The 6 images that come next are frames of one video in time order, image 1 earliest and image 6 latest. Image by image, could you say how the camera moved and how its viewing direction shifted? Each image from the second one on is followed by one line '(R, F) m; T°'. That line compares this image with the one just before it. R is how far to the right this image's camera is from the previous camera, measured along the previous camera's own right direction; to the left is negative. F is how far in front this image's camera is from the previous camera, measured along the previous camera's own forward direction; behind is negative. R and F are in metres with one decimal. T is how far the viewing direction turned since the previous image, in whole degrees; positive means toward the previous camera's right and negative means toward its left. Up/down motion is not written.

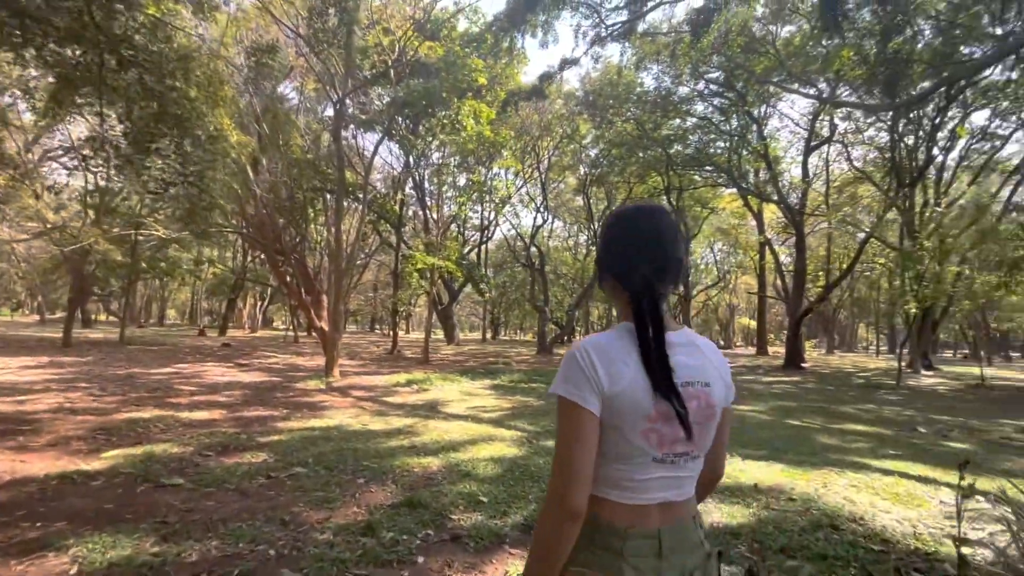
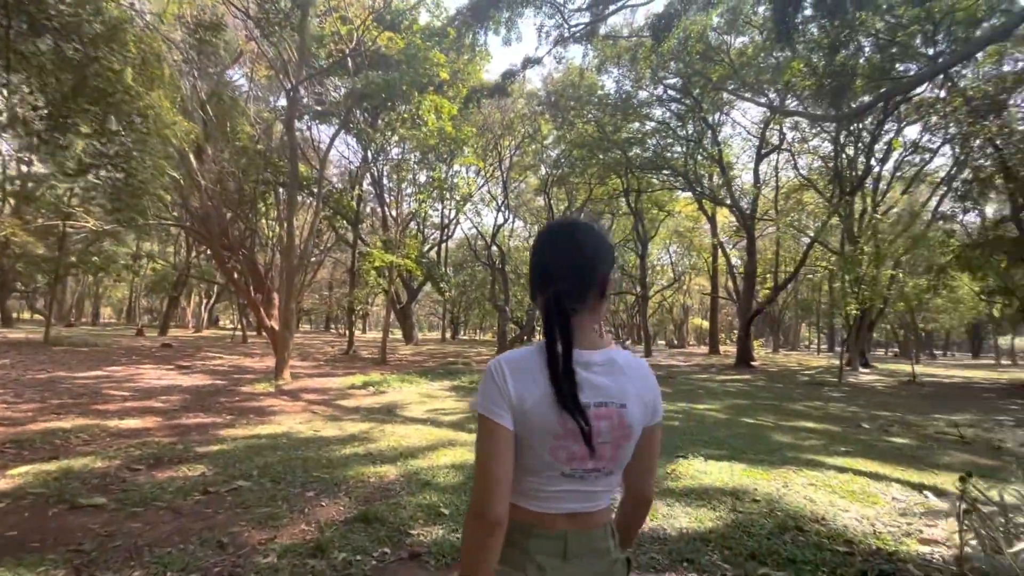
(0.0, +0.2) m; +5°
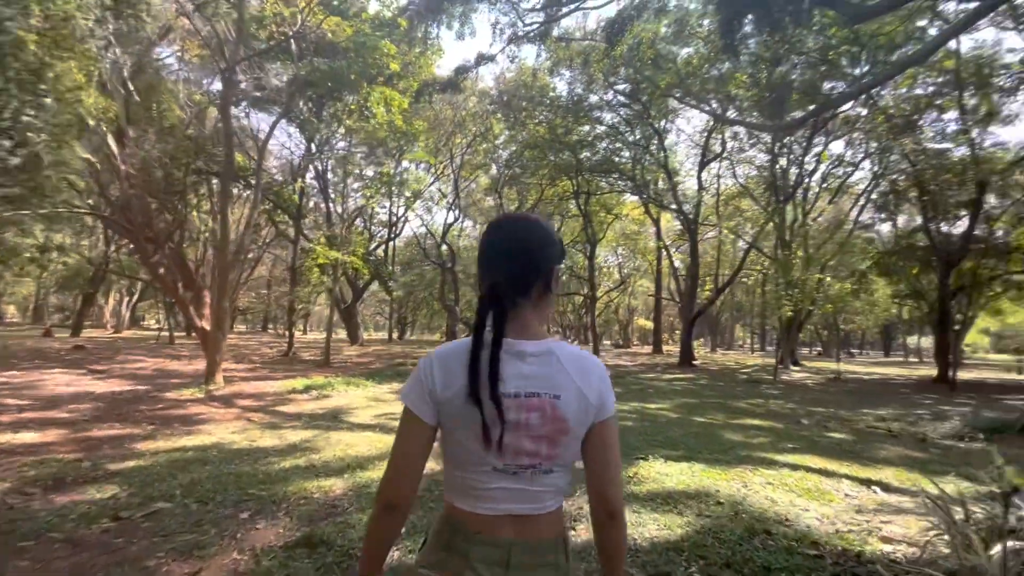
(-0.1, +0.2) m; +6°
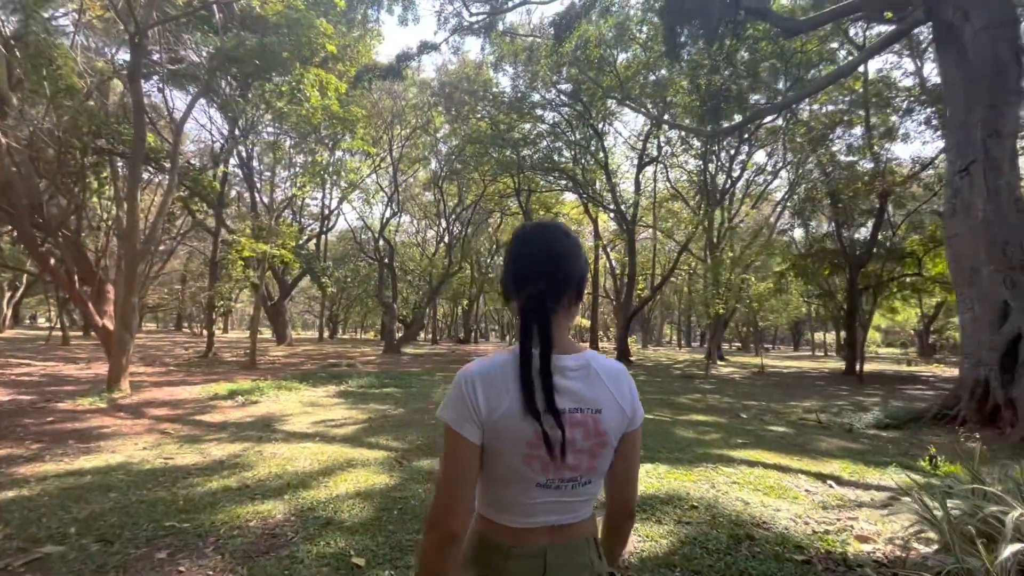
(-0.2, +0.3) m; +8°
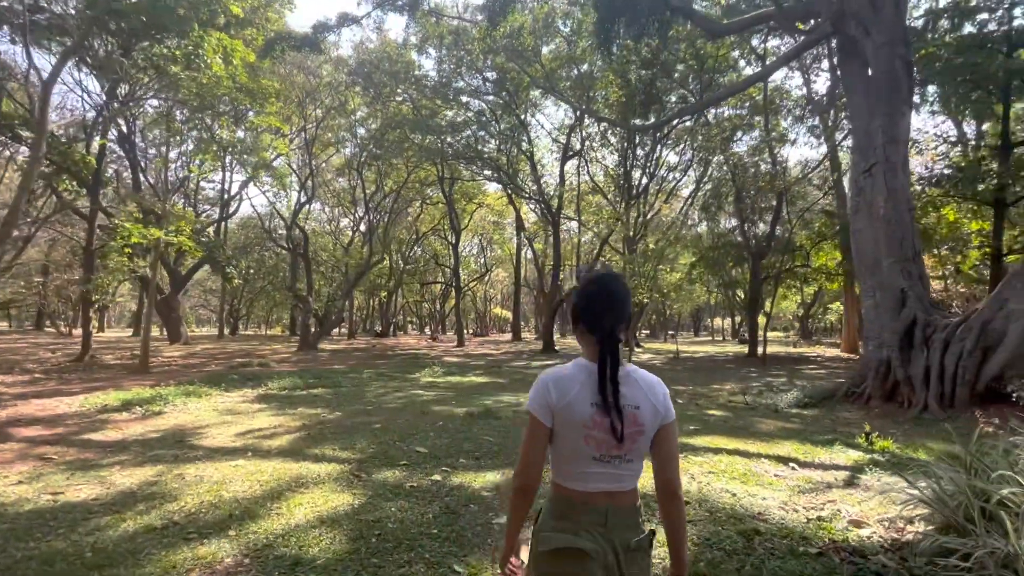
(-0.5, +0.4) m; +10°
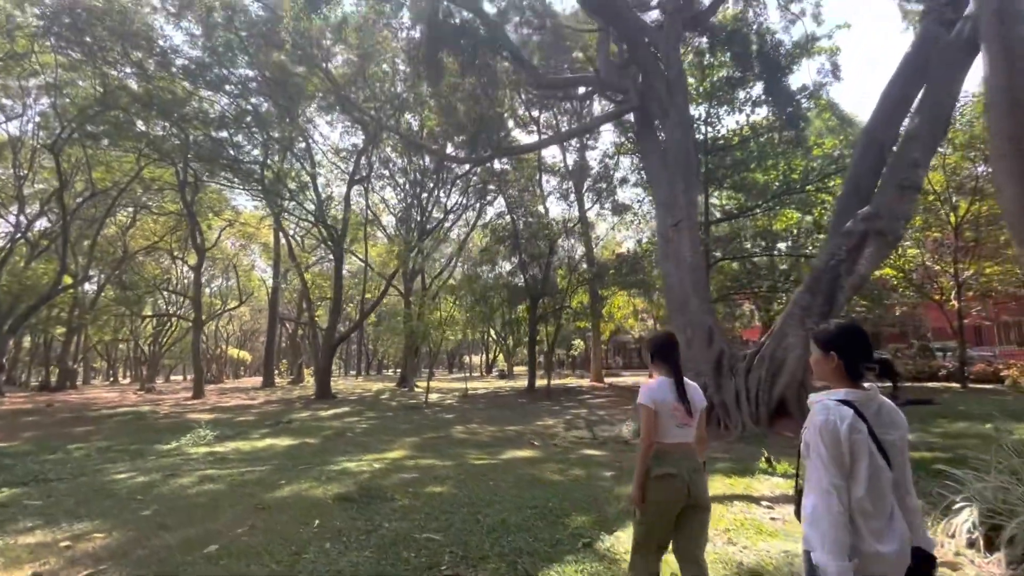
(-1.5, +1.7) m; +30°
